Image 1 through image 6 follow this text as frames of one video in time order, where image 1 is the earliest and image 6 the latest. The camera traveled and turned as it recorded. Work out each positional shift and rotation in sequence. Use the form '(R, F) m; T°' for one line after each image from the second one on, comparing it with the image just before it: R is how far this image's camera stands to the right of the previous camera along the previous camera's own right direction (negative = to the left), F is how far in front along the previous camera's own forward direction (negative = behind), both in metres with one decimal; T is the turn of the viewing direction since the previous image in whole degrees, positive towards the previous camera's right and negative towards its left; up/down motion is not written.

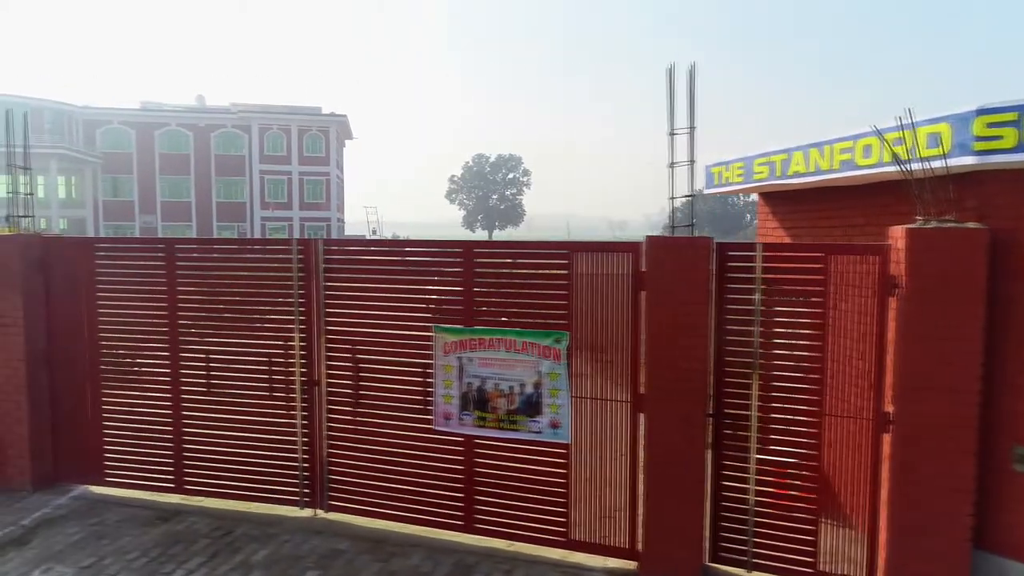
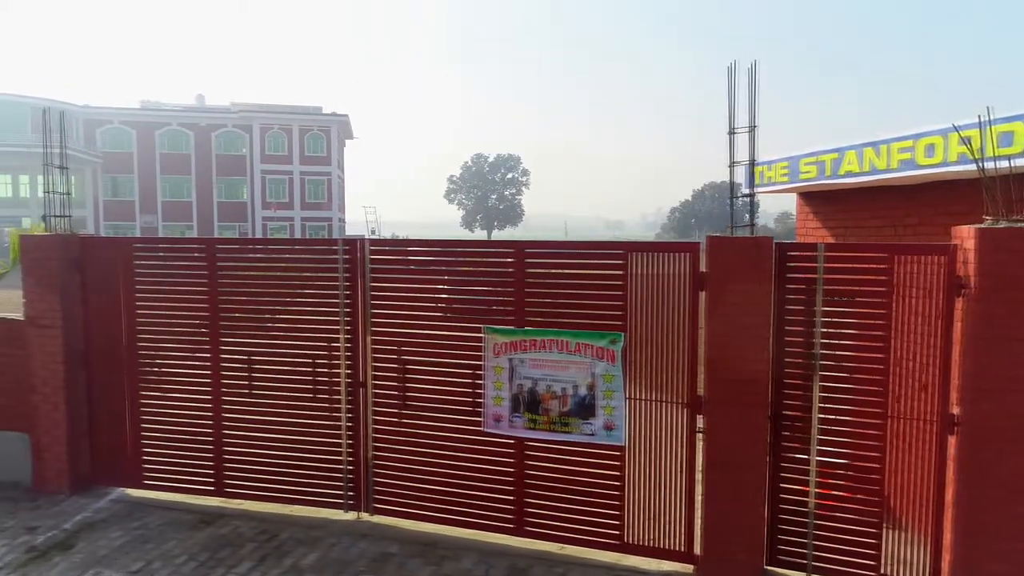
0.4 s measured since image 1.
(-0.4, +0.1) m; 0°
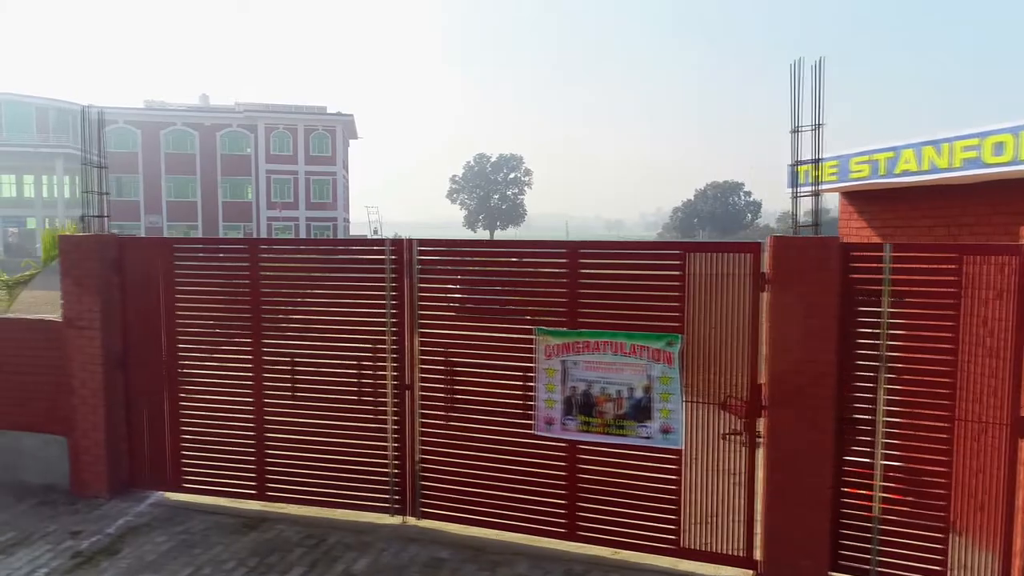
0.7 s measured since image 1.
(-0.4, +0.1) m; 0°
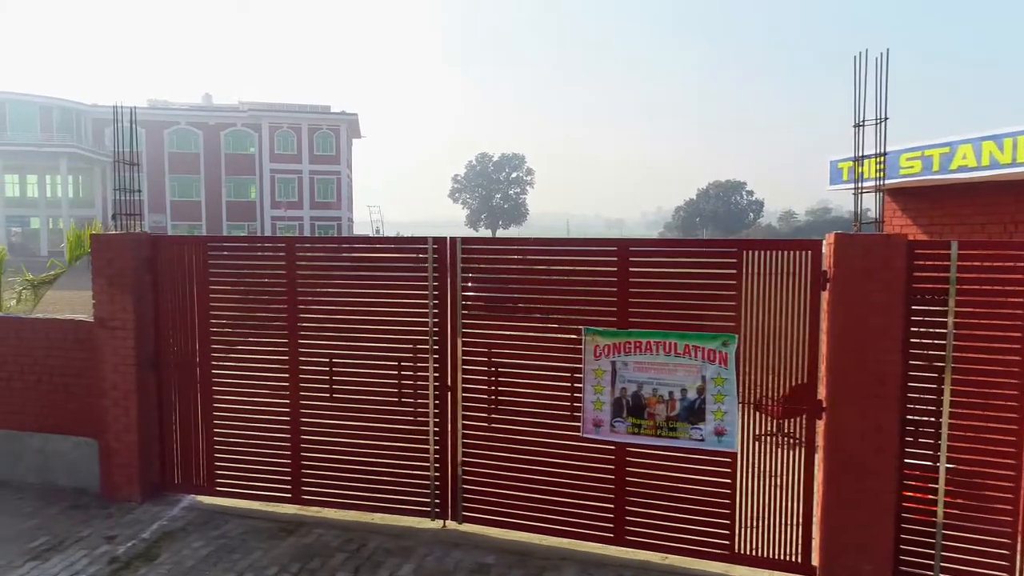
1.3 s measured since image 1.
(-0.3, +0.1) m; 0°
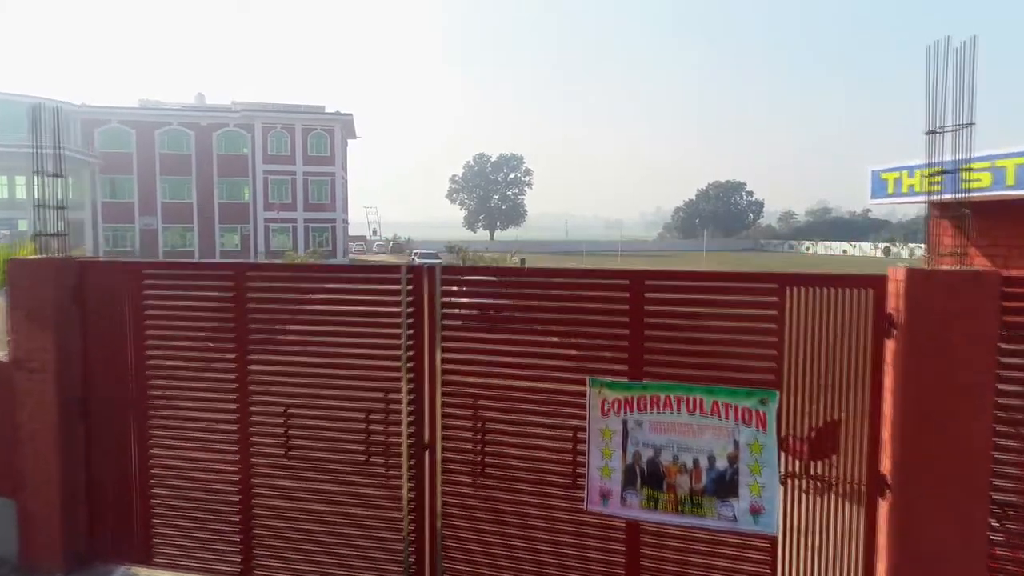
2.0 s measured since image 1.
(+0.1, +0.9) m; 0°
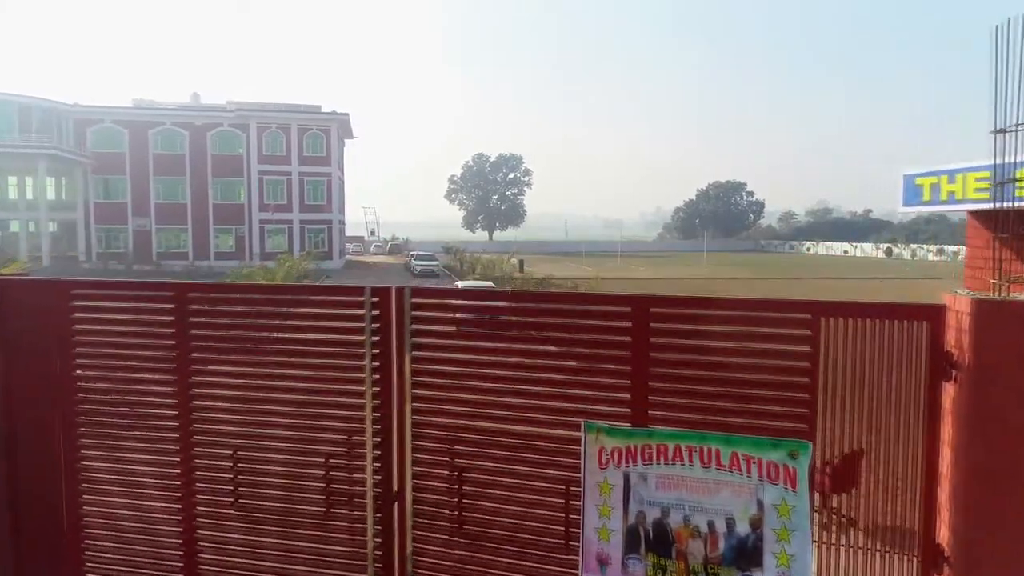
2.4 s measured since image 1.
(+0.1, +0.6) m; 0°
